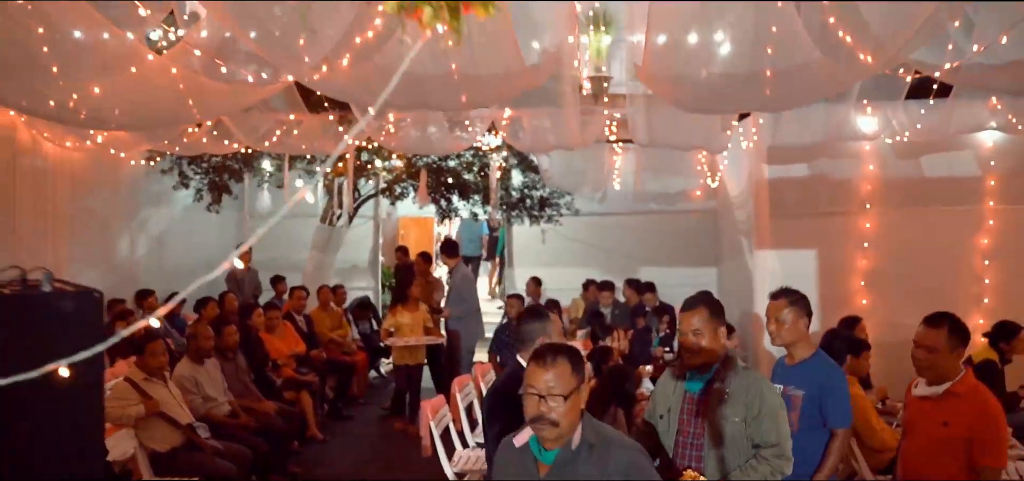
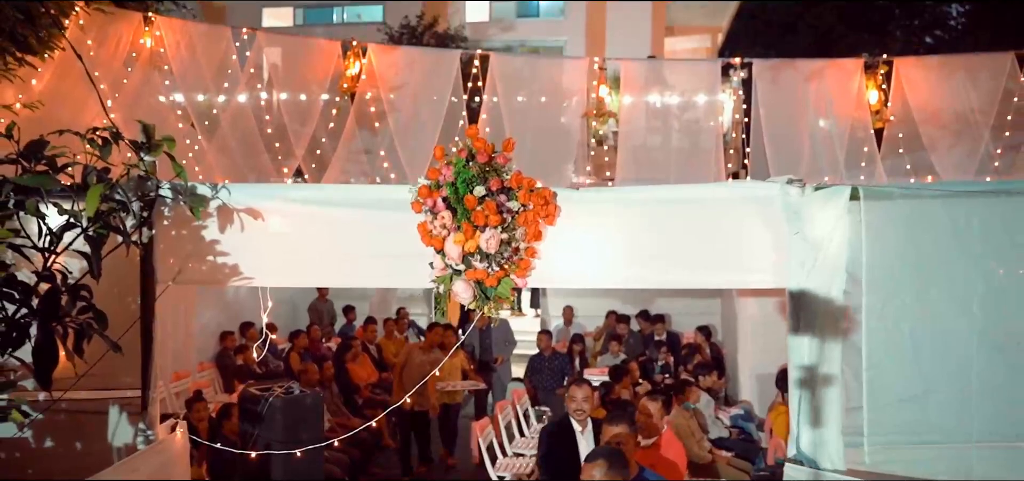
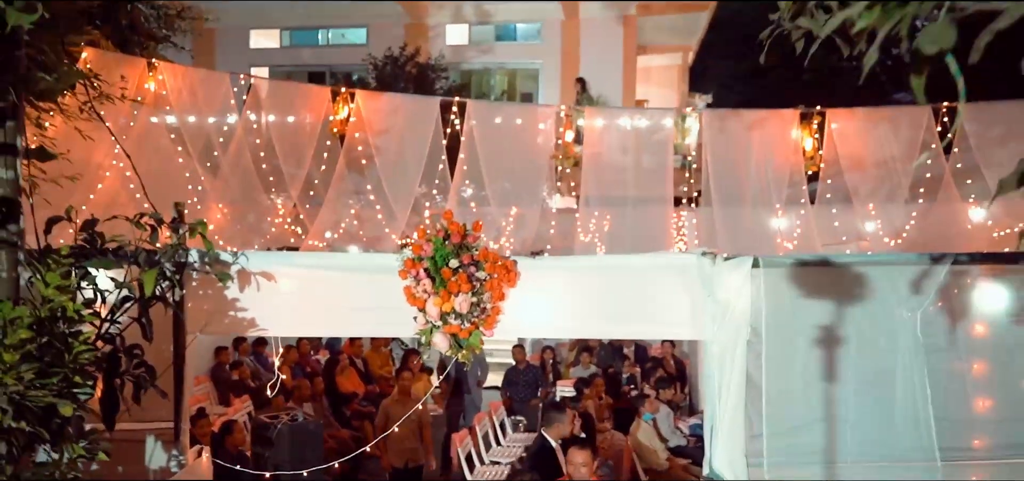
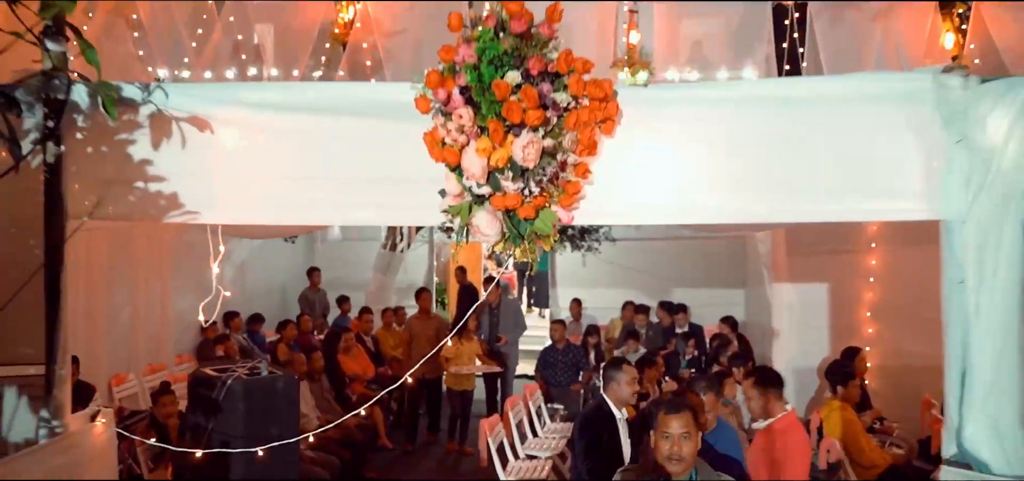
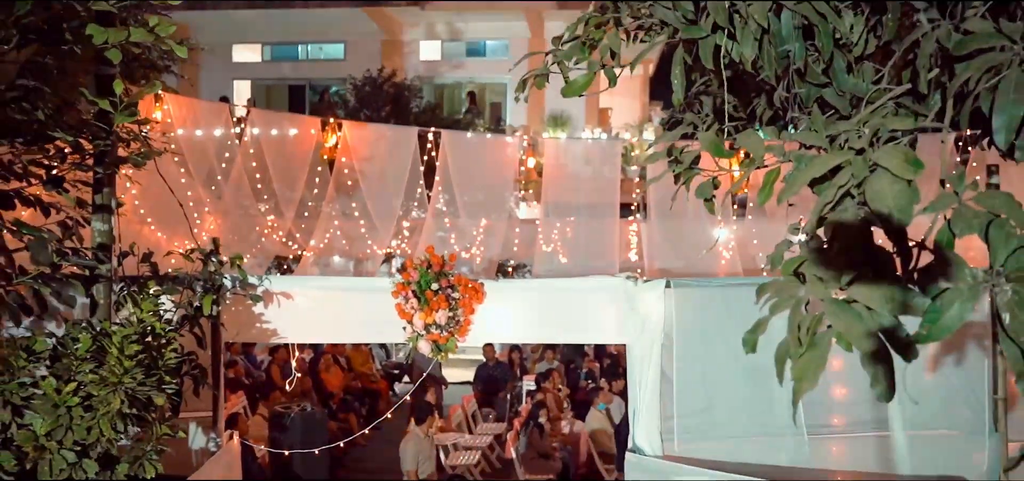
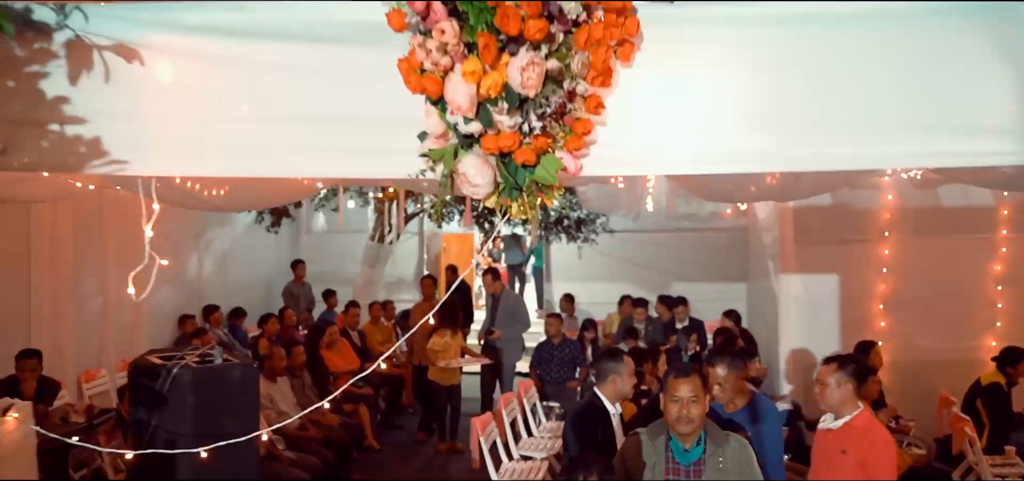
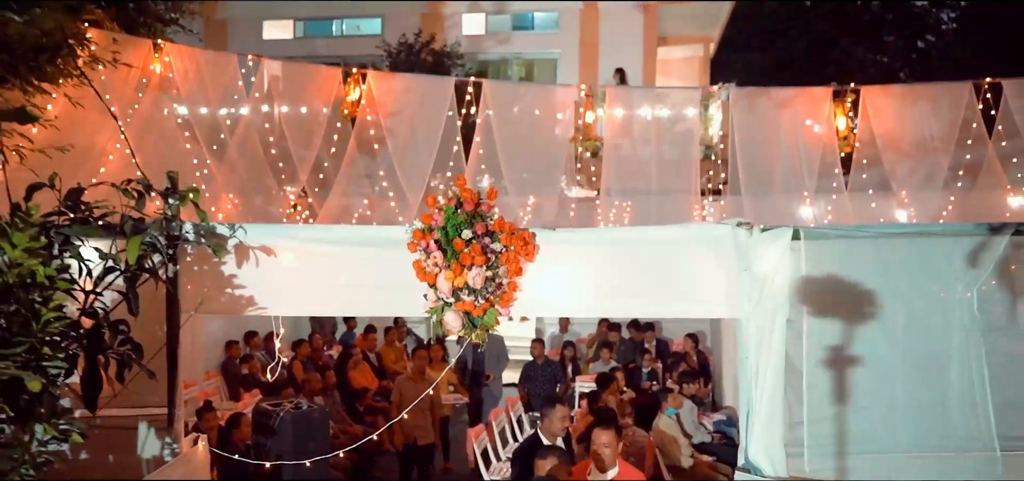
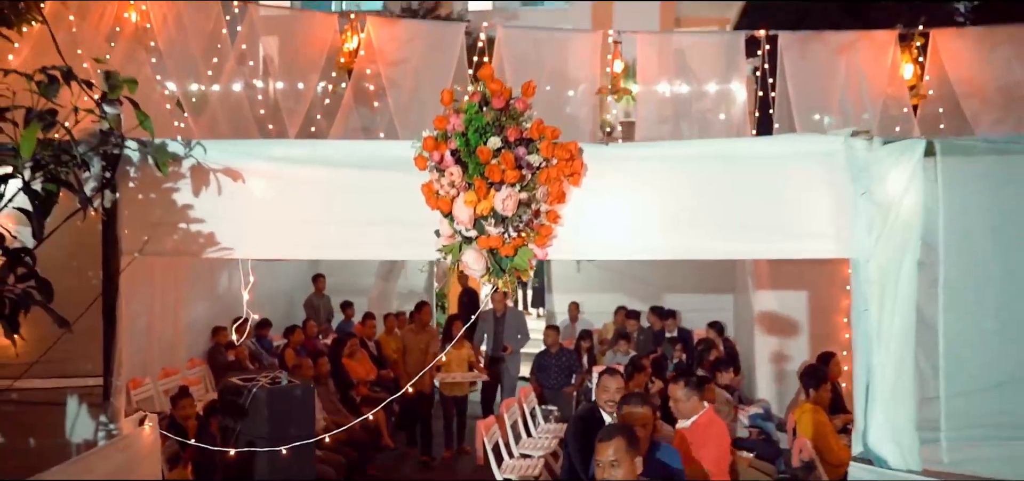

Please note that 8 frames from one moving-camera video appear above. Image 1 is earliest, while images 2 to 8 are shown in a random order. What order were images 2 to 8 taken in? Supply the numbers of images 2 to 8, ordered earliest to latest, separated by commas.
6, 4, 8, 2, 7, 3, 5
